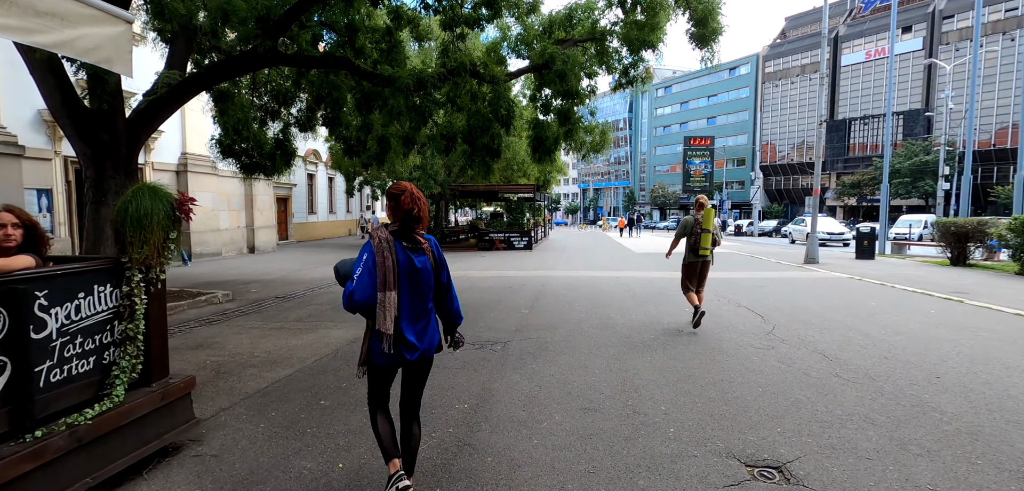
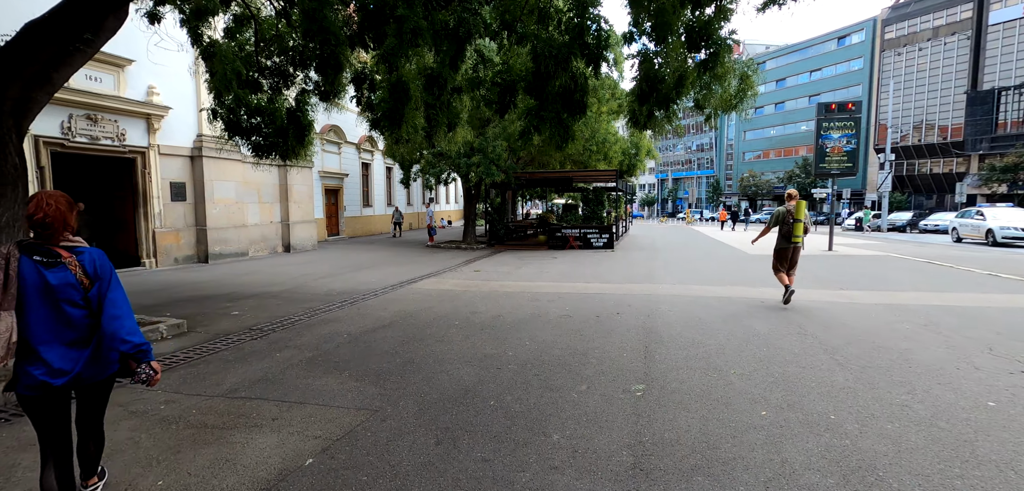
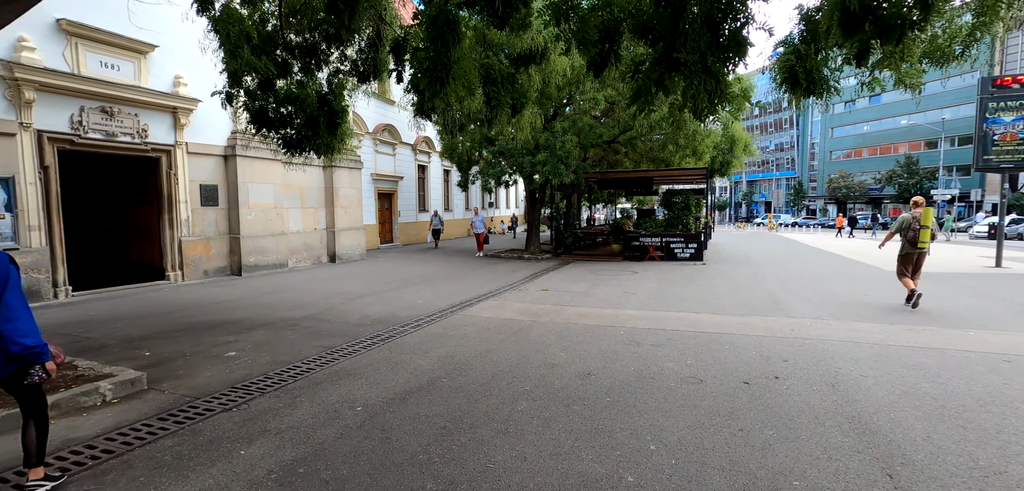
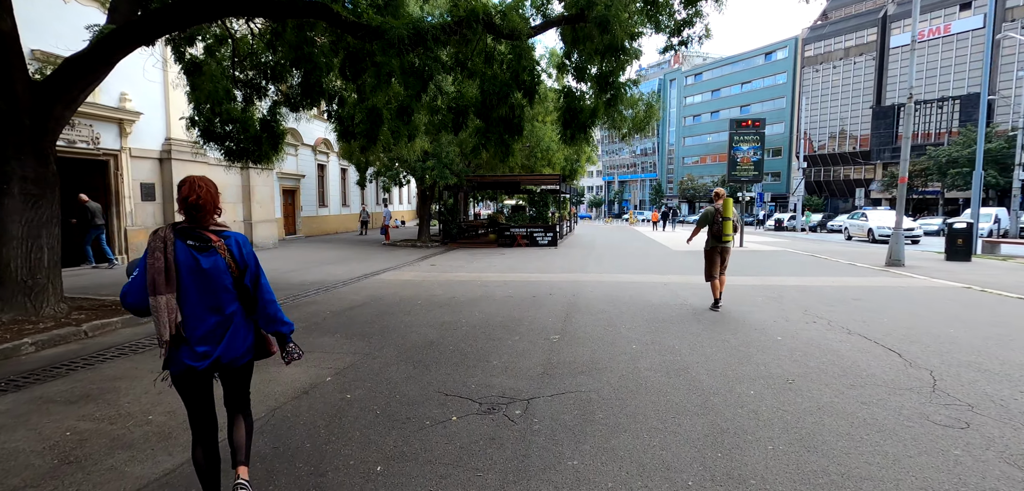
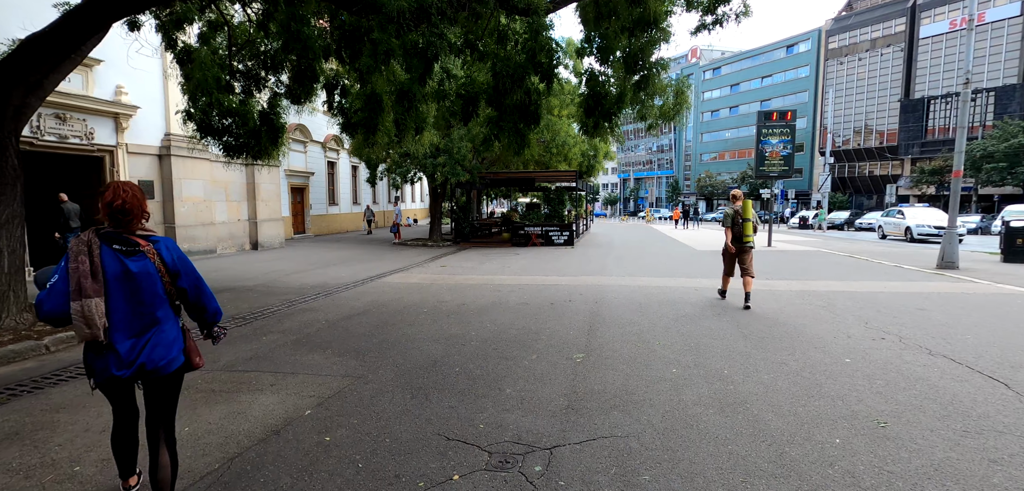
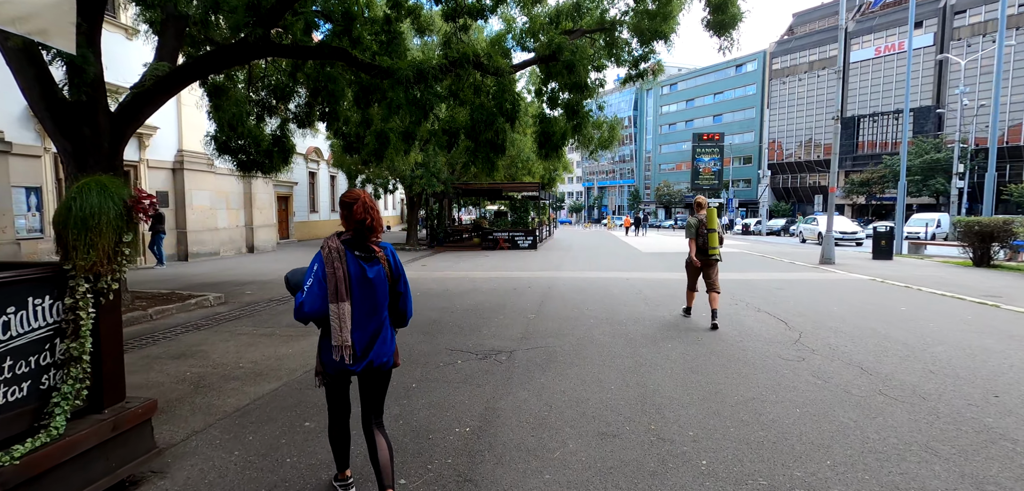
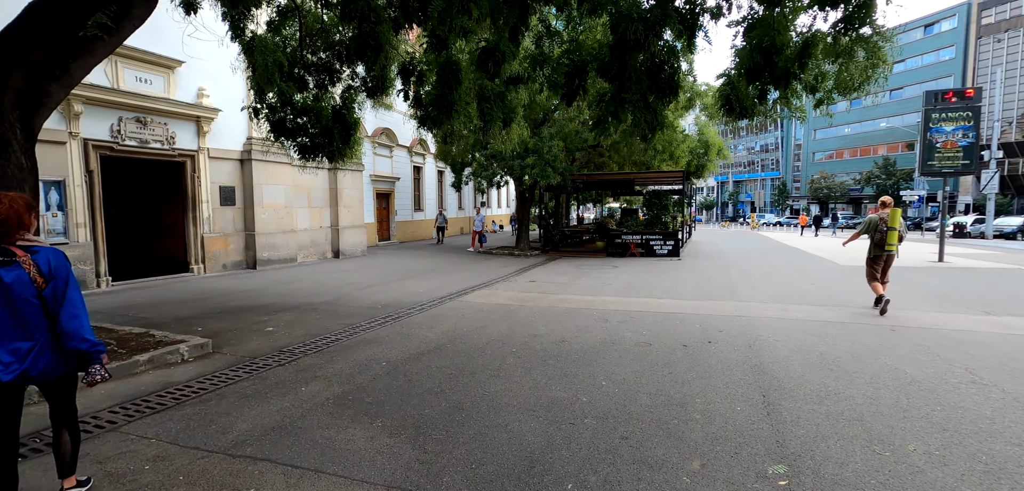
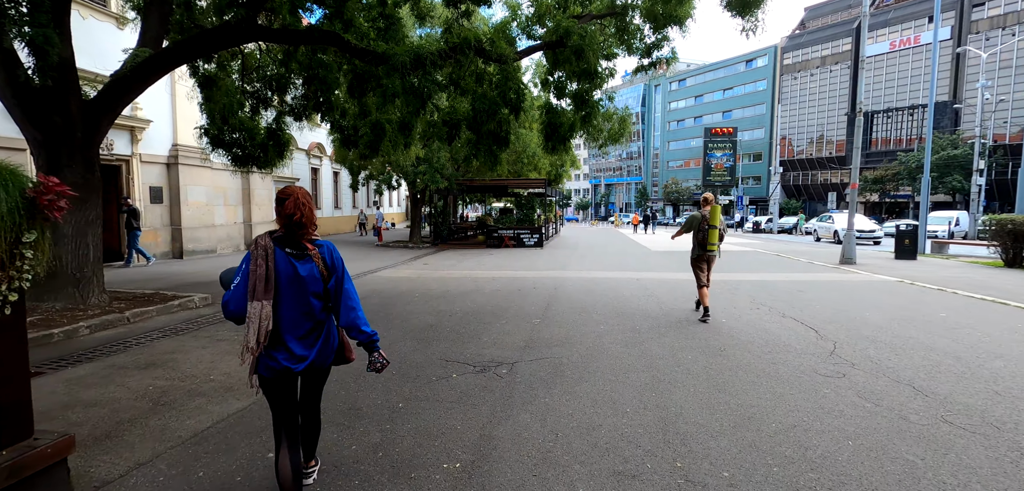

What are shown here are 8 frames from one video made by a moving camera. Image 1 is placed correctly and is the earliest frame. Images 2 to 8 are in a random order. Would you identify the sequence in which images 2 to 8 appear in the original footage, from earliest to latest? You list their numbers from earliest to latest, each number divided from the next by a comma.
6, 8, 4, 5, 2, 7, 3
